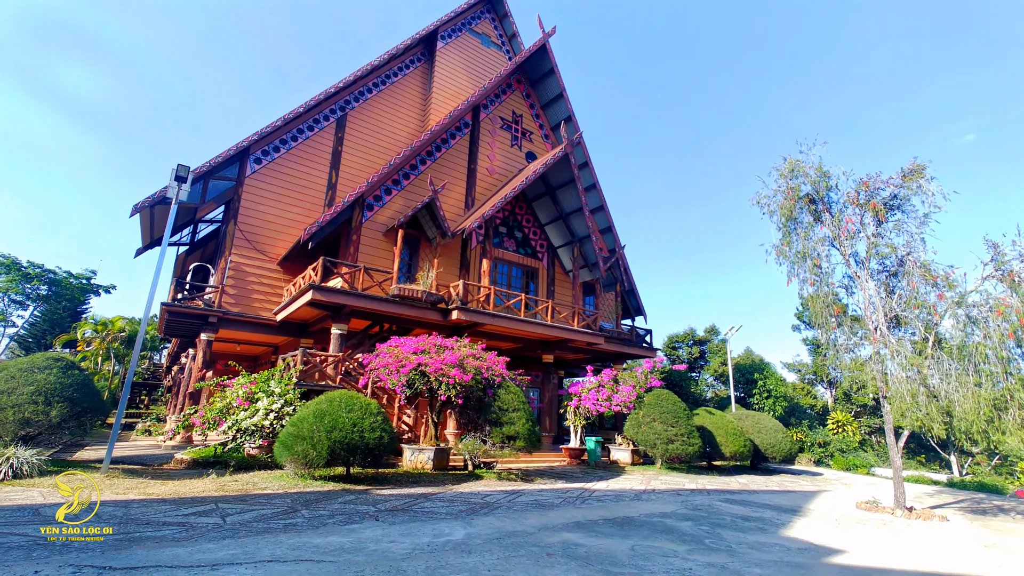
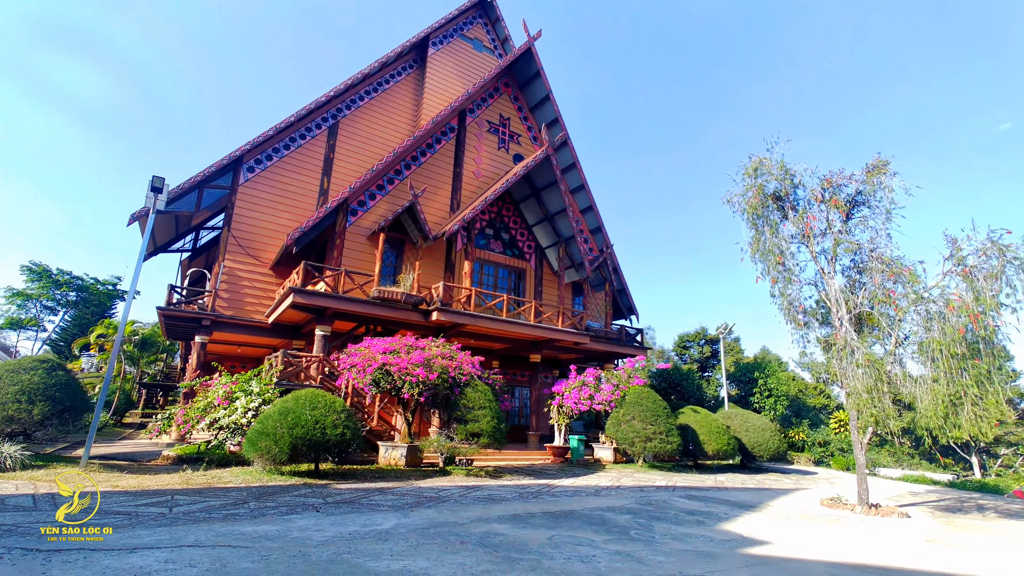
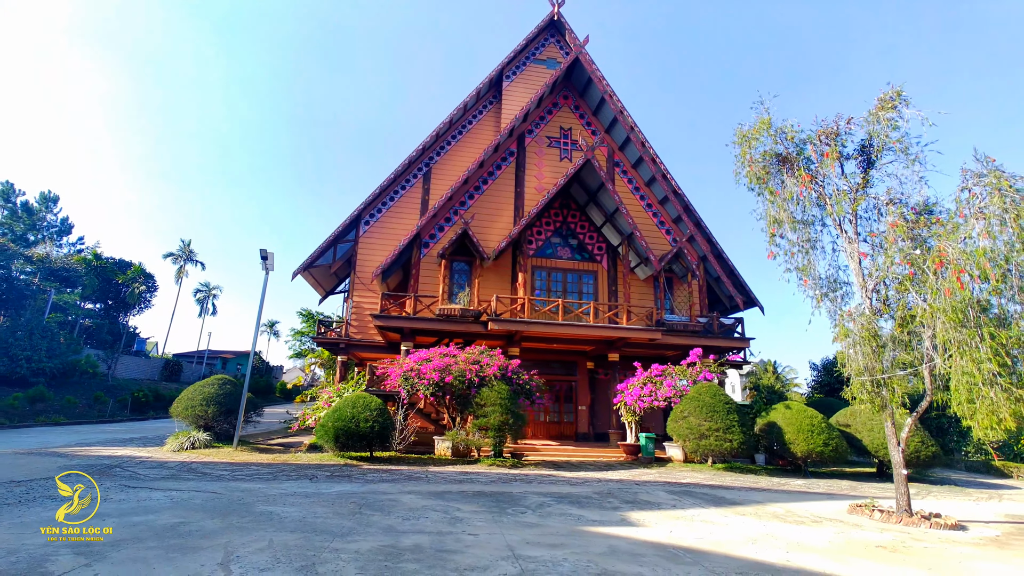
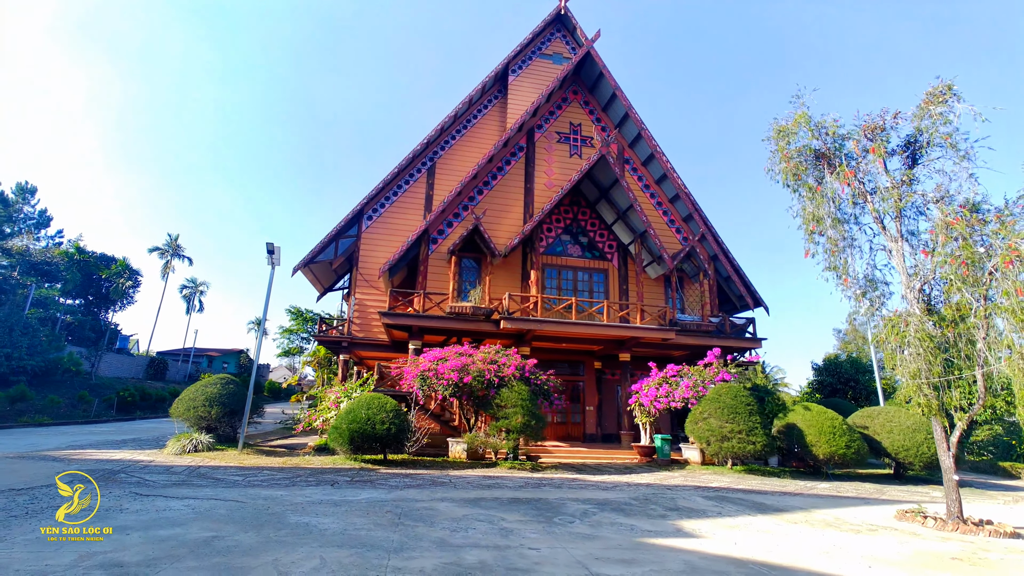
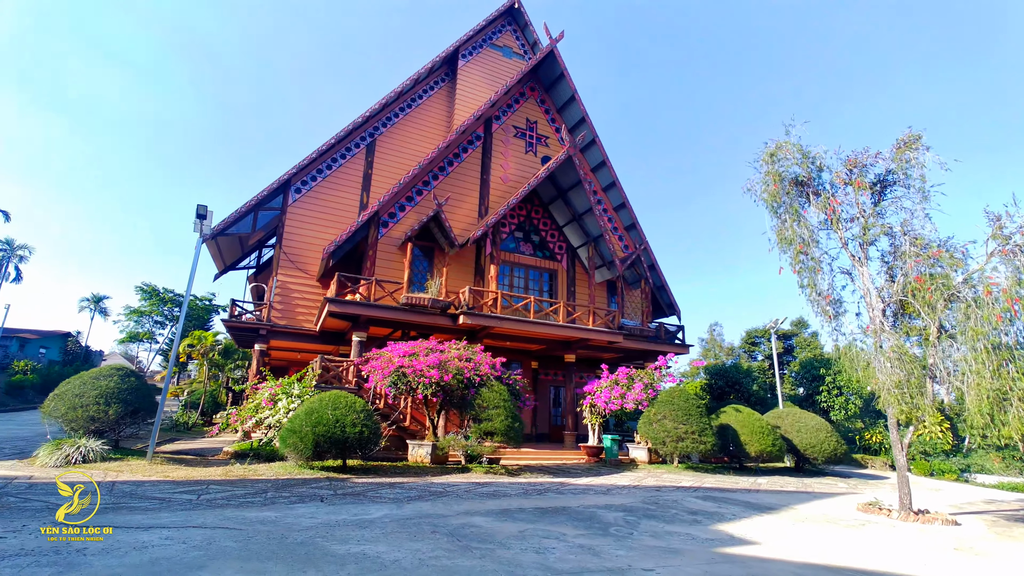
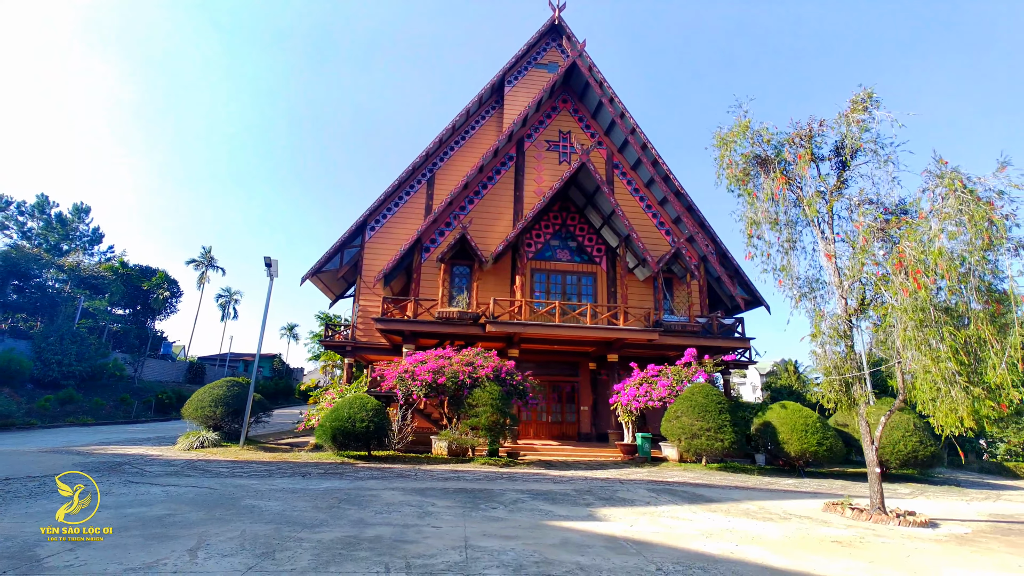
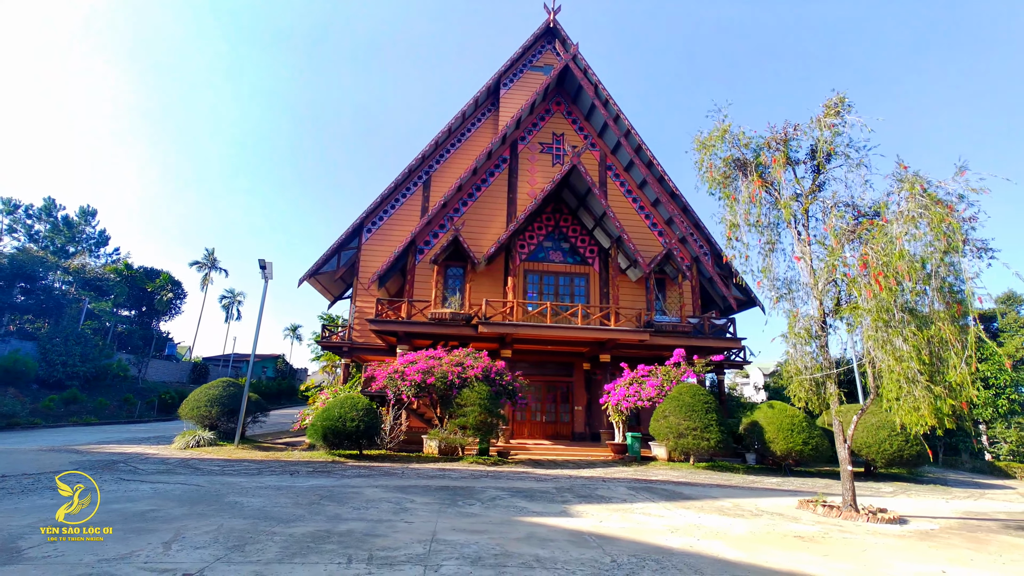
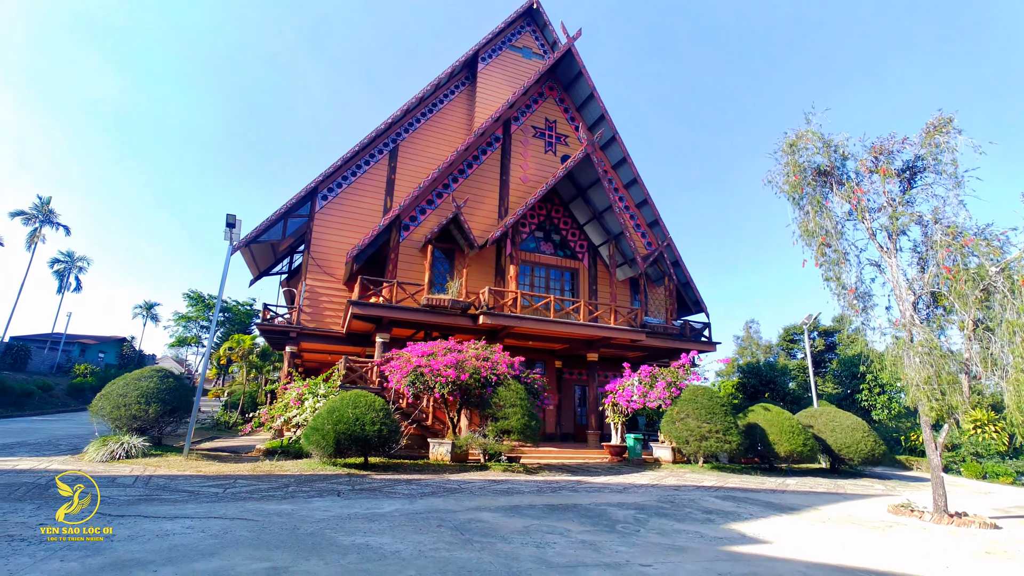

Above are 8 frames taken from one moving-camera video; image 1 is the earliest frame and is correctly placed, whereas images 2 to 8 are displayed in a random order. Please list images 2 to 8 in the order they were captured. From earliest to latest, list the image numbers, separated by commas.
2, 5, 8, 4, 3, 6, 7
